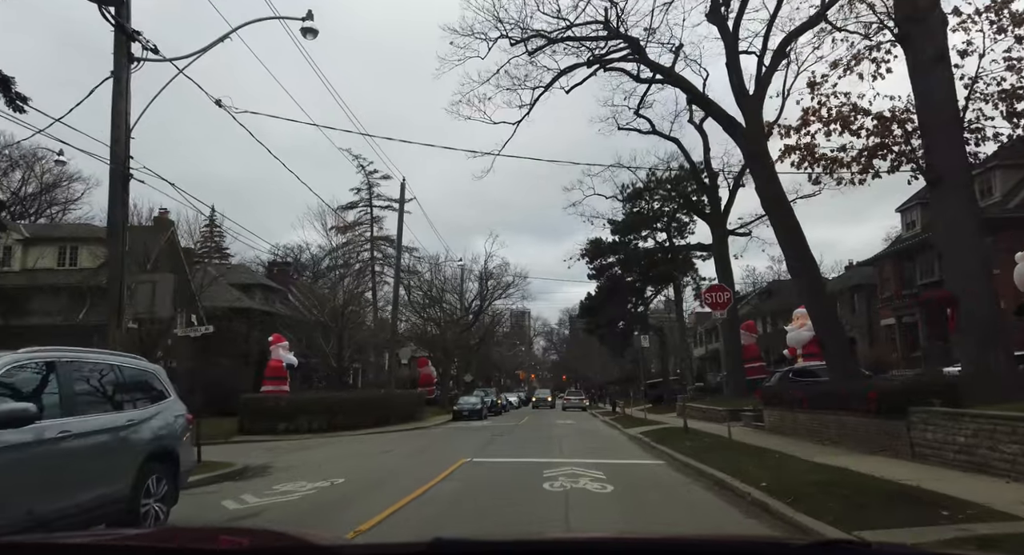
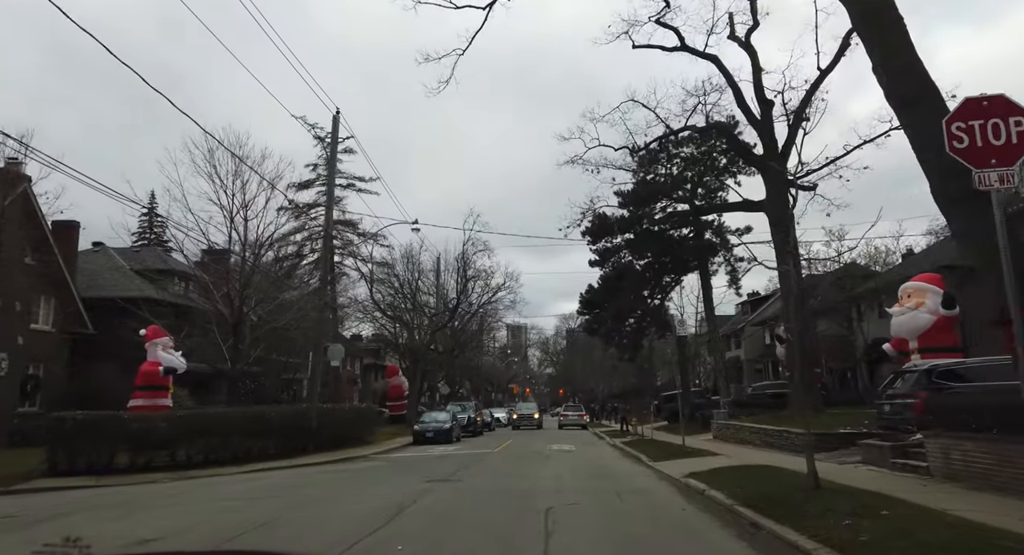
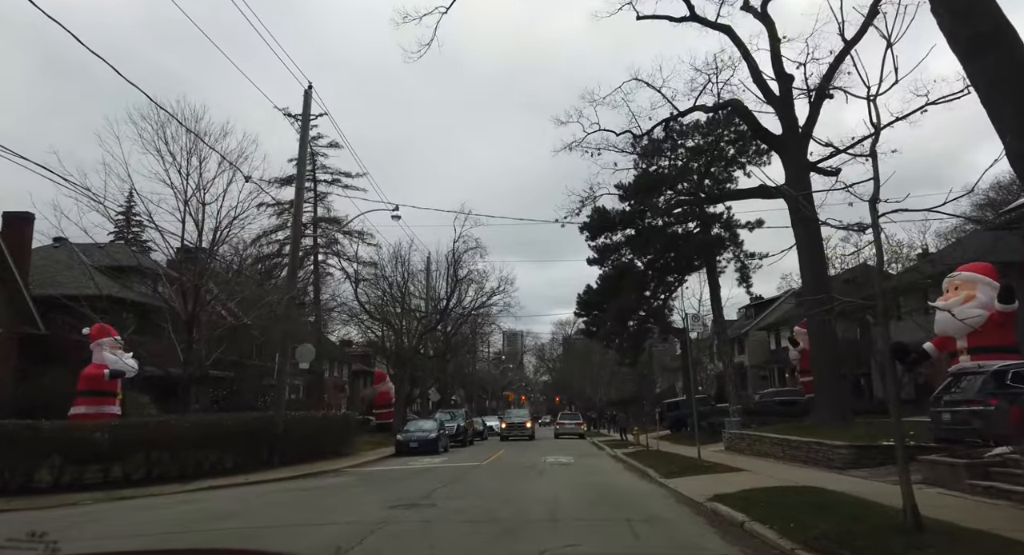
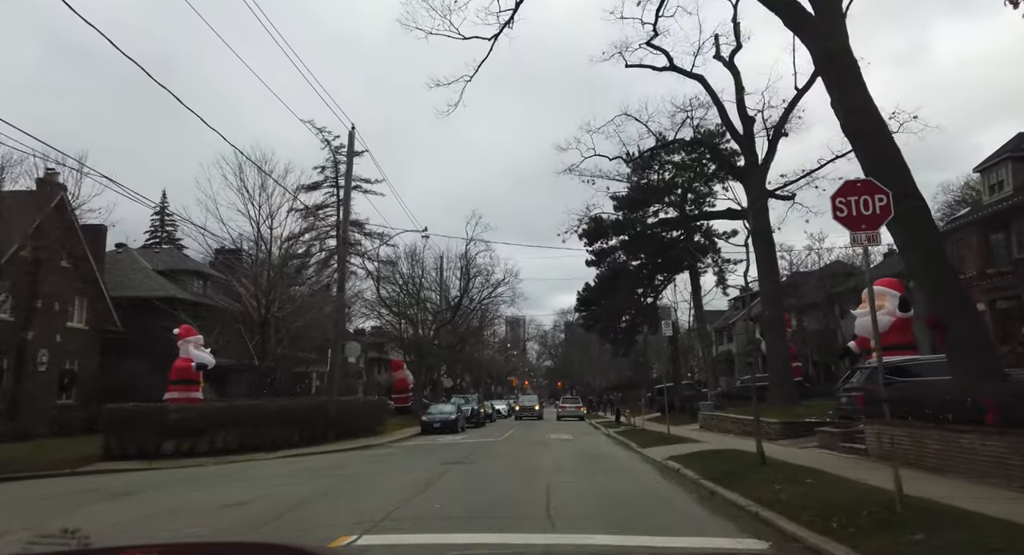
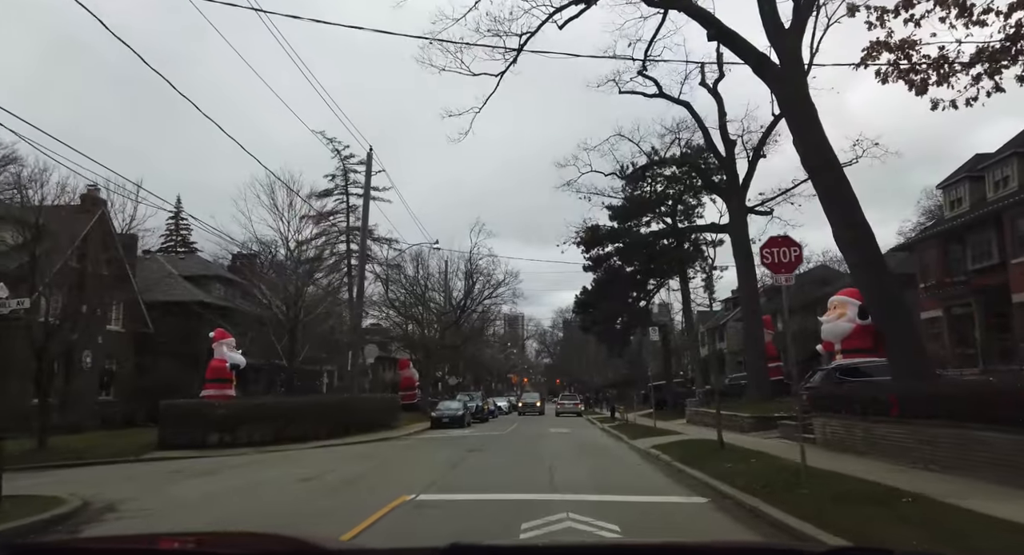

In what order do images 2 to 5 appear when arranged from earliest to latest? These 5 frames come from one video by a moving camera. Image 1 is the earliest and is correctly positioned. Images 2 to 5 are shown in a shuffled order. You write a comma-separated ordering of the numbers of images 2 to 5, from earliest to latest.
5, 4, 2, 3
